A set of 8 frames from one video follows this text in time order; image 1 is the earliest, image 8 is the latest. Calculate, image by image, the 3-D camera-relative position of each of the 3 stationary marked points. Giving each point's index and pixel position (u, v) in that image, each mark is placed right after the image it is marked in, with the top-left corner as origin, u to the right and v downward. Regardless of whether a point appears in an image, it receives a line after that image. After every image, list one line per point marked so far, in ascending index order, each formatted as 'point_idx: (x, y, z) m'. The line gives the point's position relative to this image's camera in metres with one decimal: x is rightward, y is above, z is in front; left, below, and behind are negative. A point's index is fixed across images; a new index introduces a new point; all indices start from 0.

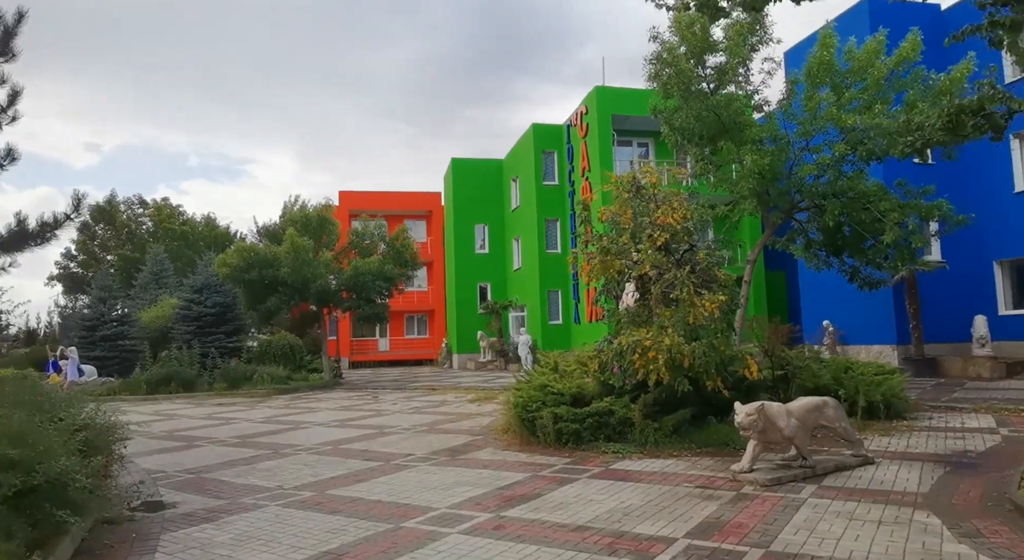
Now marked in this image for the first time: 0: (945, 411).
0: (+6.1, -1.9, +9.7) m
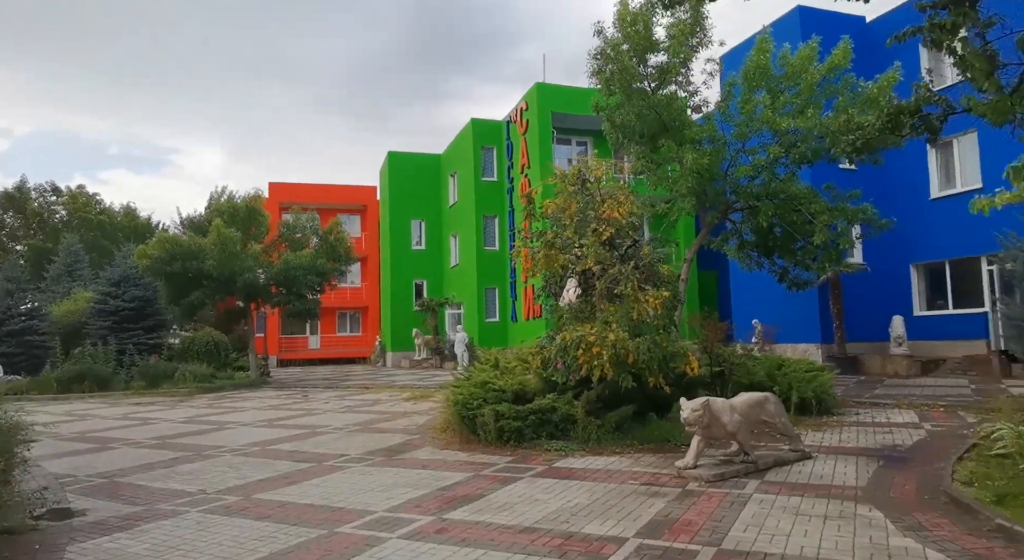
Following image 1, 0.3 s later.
0: (+5.2, -1.9, +10.0) m
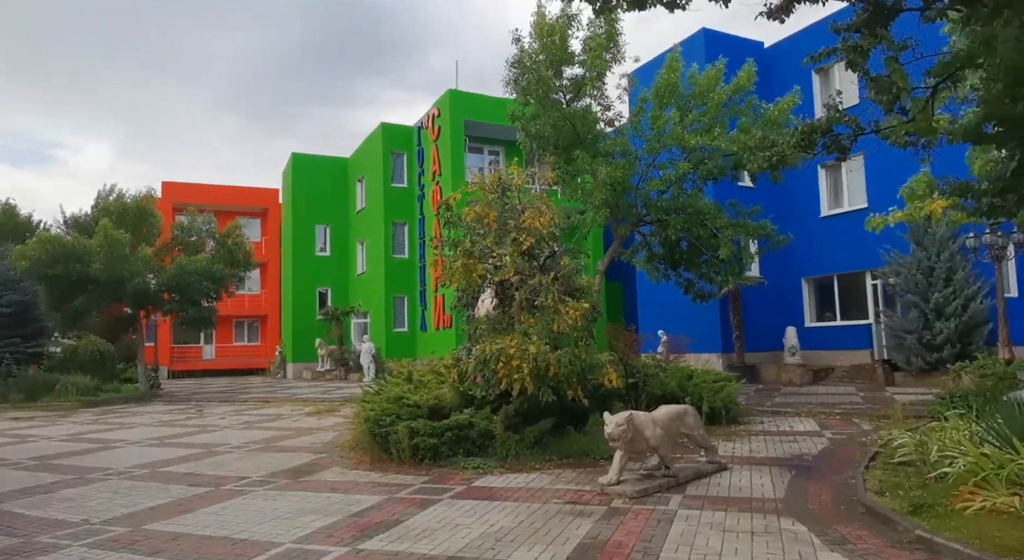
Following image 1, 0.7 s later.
0: (+4.0, -2.1, +10.4) m
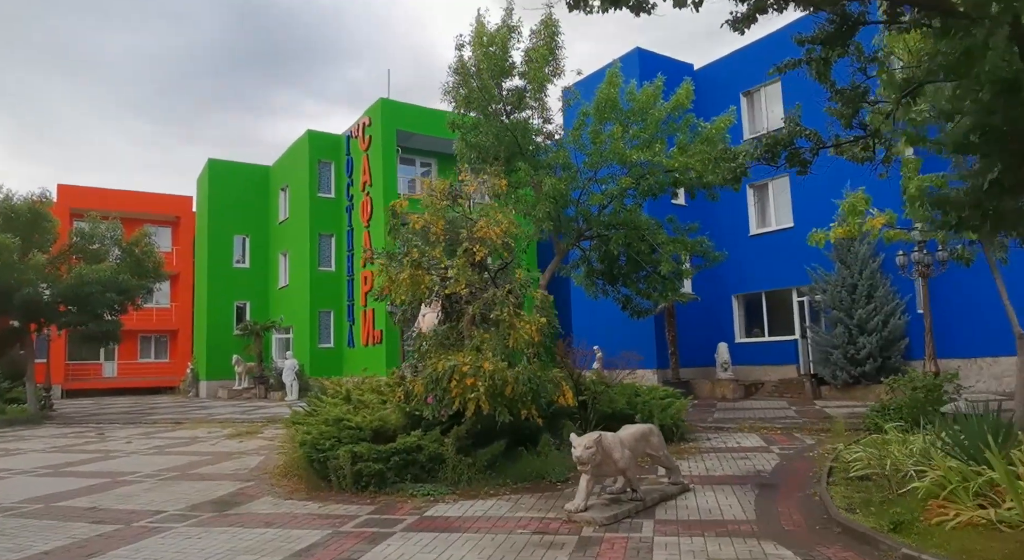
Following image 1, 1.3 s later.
0: (+3.1, -2.3, +10.3) m
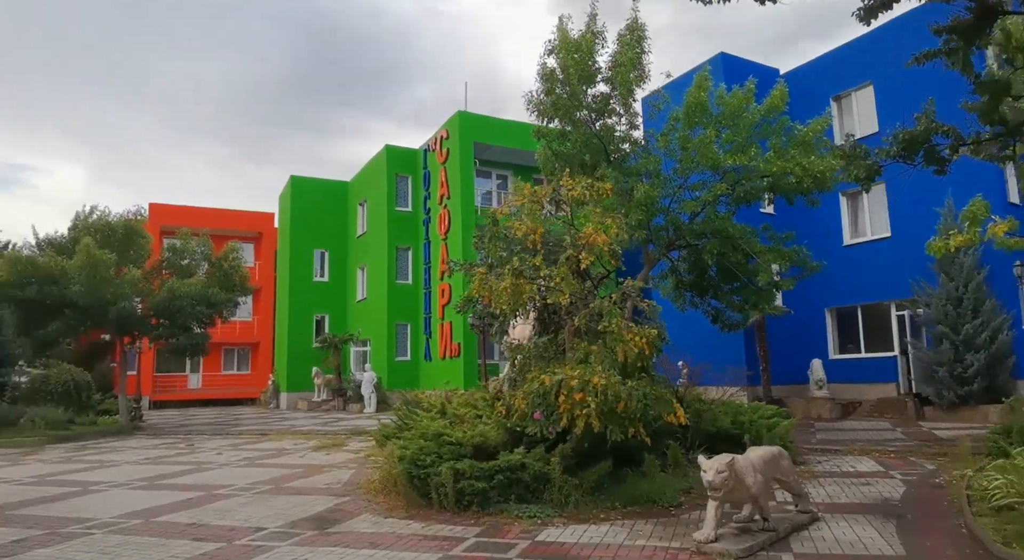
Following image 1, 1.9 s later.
0: (+4.4, -2.4, +9.6) m
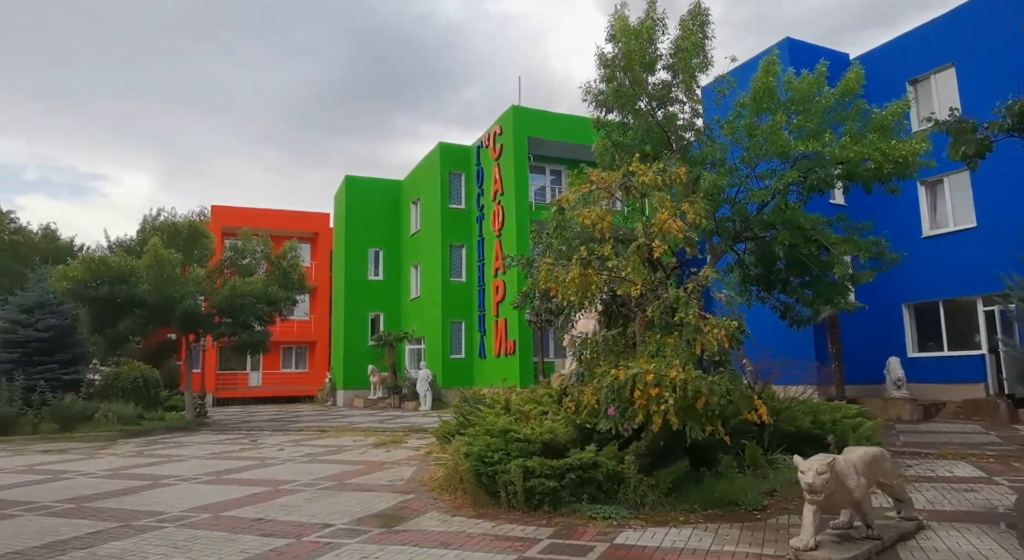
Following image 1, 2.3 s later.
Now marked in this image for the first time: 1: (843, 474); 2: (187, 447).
0: (+5.3, -2.3, +9.0) m
1: (+2.1, -1.2, +4.4) m
2: (-6.0, -3.1, +12.5) m
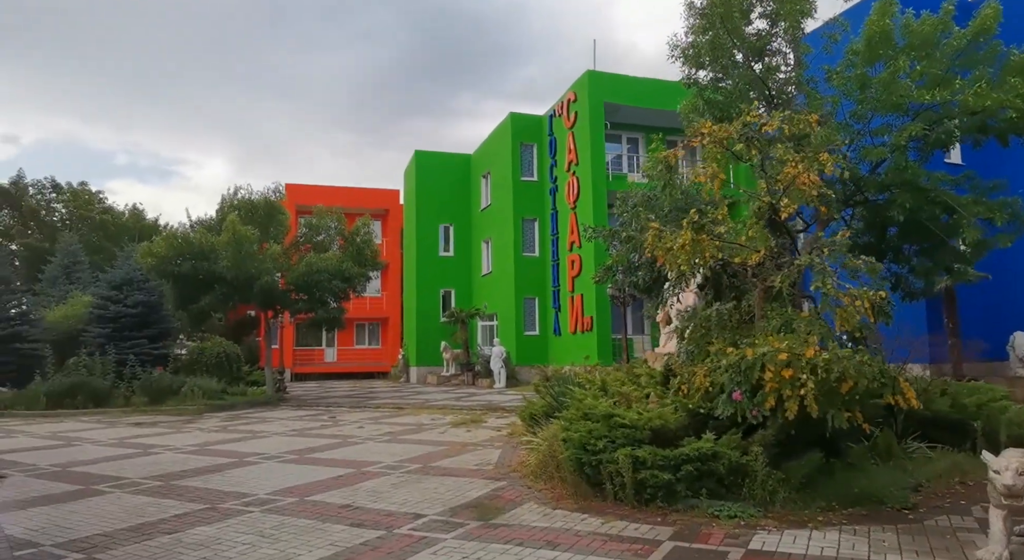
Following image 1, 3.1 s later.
0: (+6.4, -1.9, +7.9) m
1: (+2.8, -1.0, +3.6) m
2: (-4.5, -2.6, +12.5) m
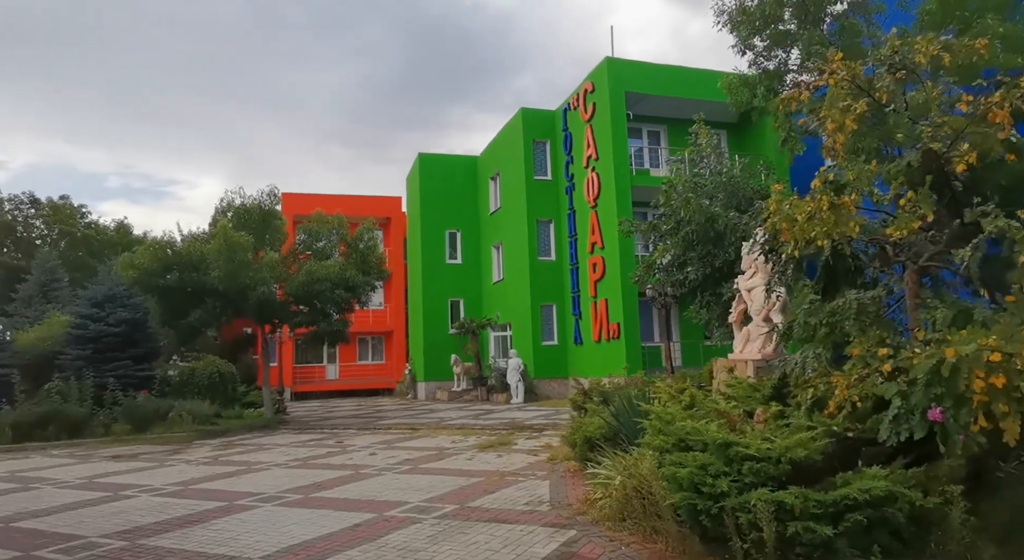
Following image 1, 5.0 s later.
0: (+6.9, -1.7, +6.5) m
1: (+3.3, -0.8, +2.2) m
2: (-4.0, -2.7, +11.1) m
